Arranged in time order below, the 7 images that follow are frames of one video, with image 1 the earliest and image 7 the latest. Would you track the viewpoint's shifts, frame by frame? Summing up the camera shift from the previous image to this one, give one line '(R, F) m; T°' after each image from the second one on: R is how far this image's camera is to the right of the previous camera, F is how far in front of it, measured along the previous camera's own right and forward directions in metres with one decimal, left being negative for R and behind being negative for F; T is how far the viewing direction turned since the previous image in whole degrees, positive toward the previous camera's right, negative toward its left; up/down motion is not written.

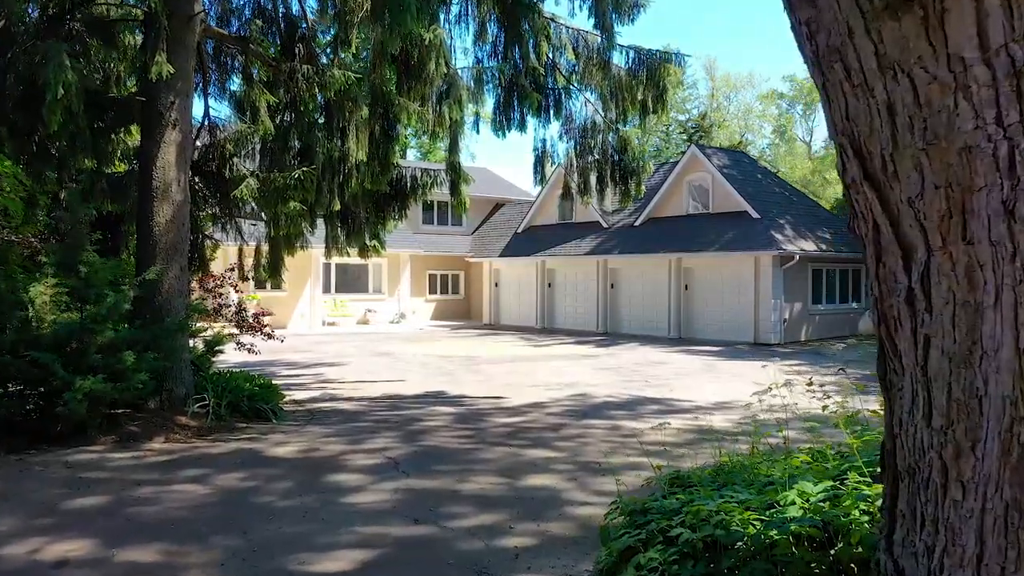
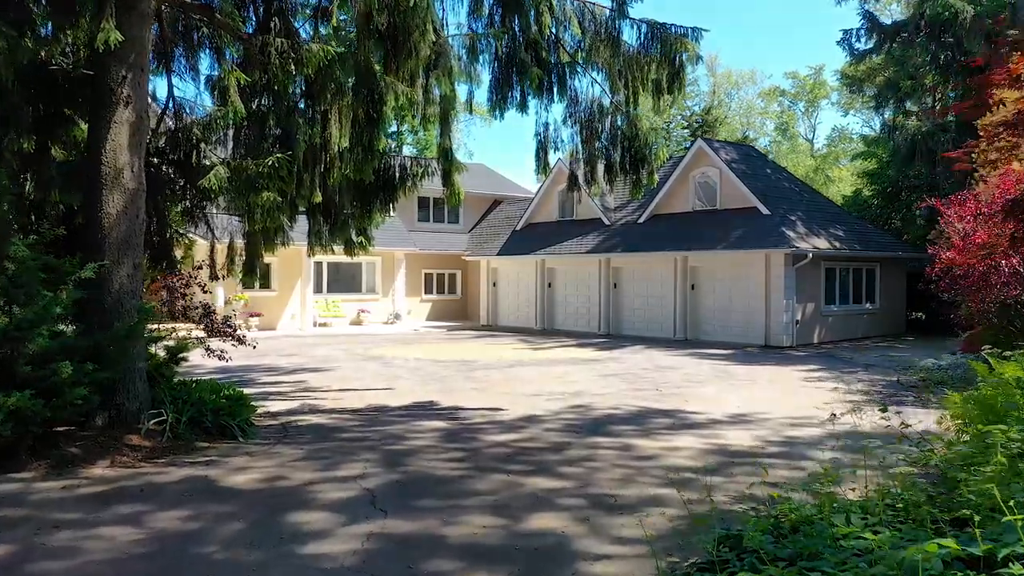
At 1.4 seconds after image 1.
(0.0, +1.0) m; 0°
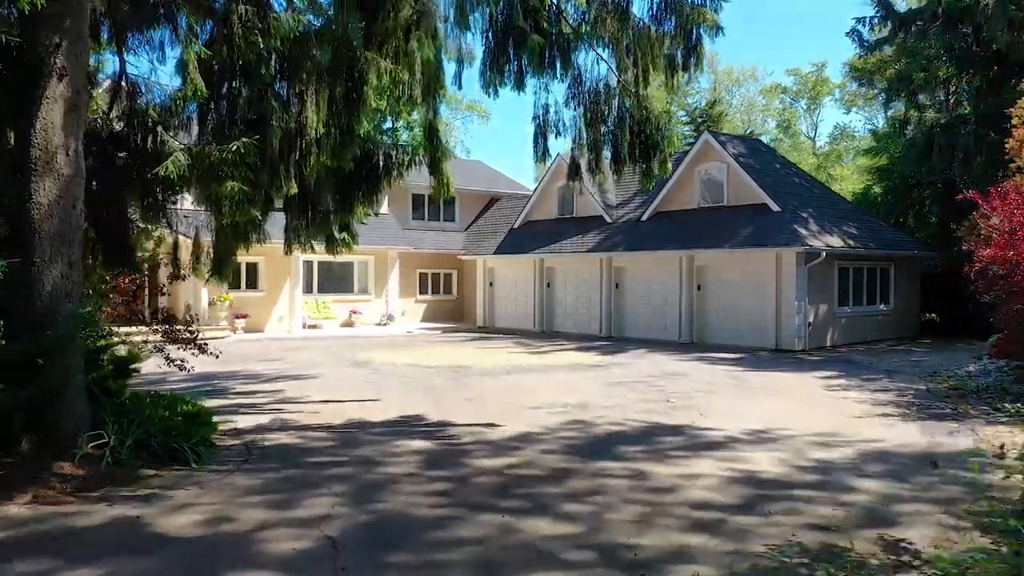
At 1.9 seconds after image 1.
(0.0, +1.0) m; 0°
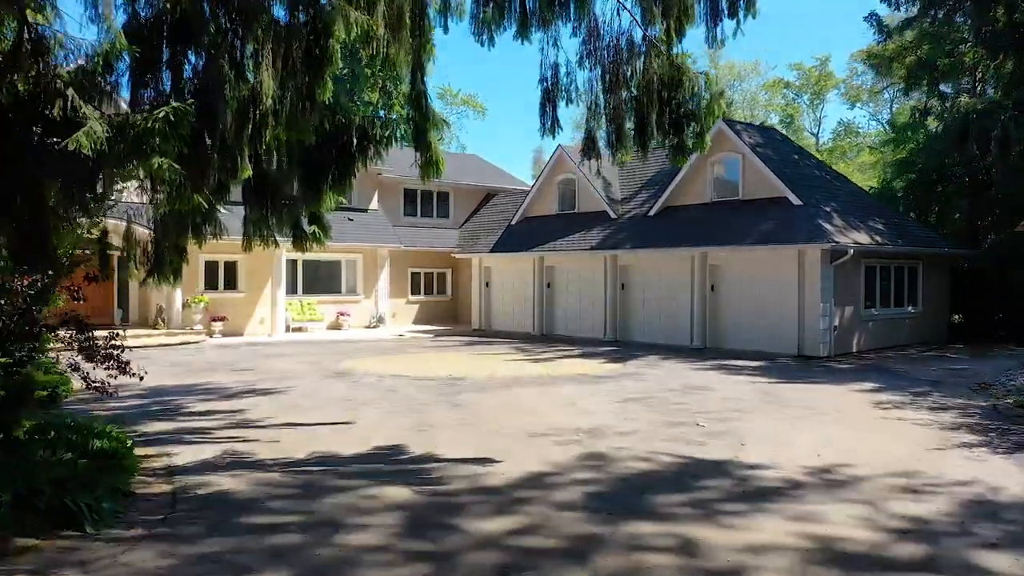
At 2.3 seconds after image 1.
(0.0, +1.7) m; 0°
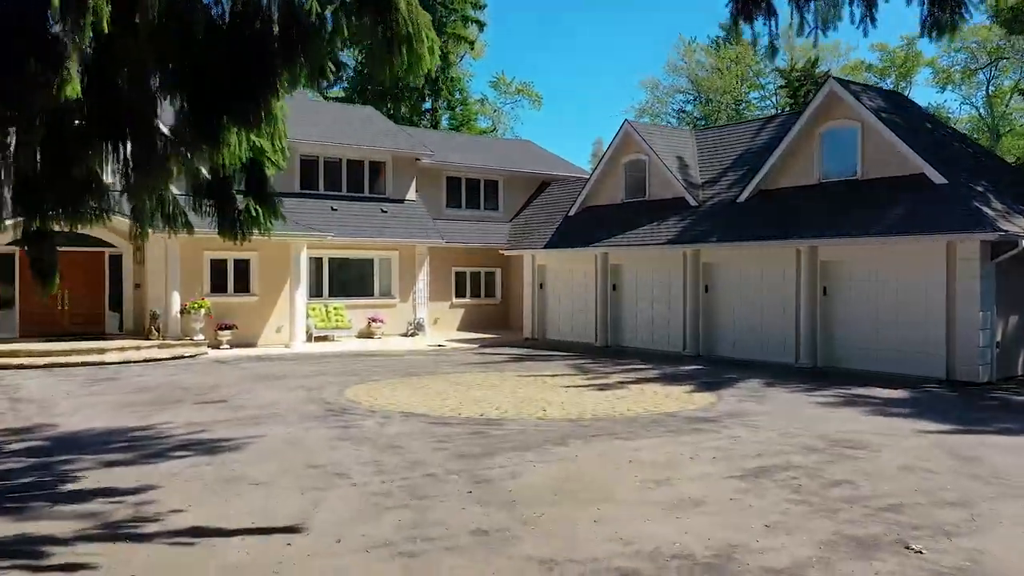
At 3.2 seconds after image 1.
(0.0, +3.8) m; -4°
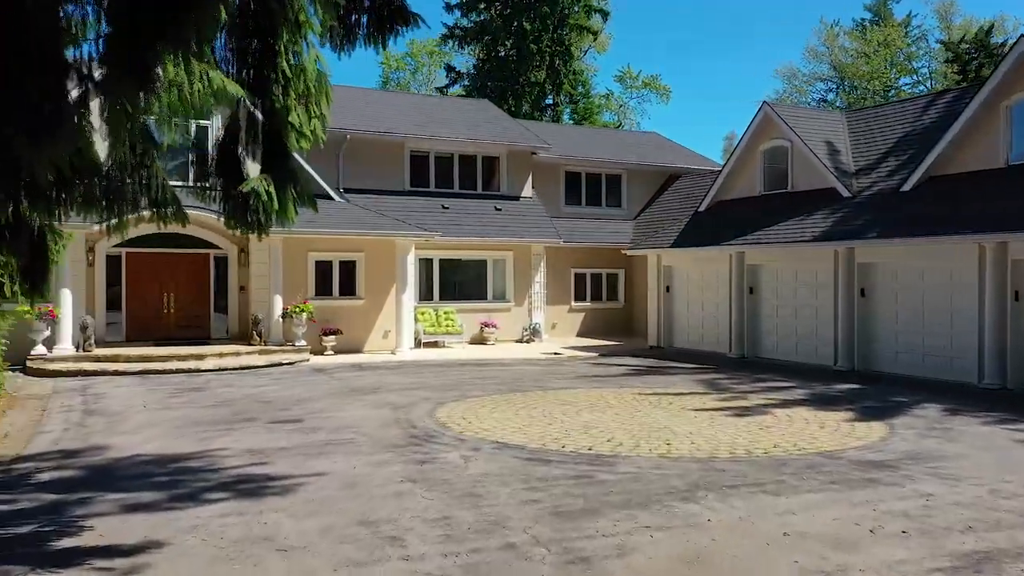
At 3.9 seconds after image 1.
(+0.1, +1.8) m; -9°
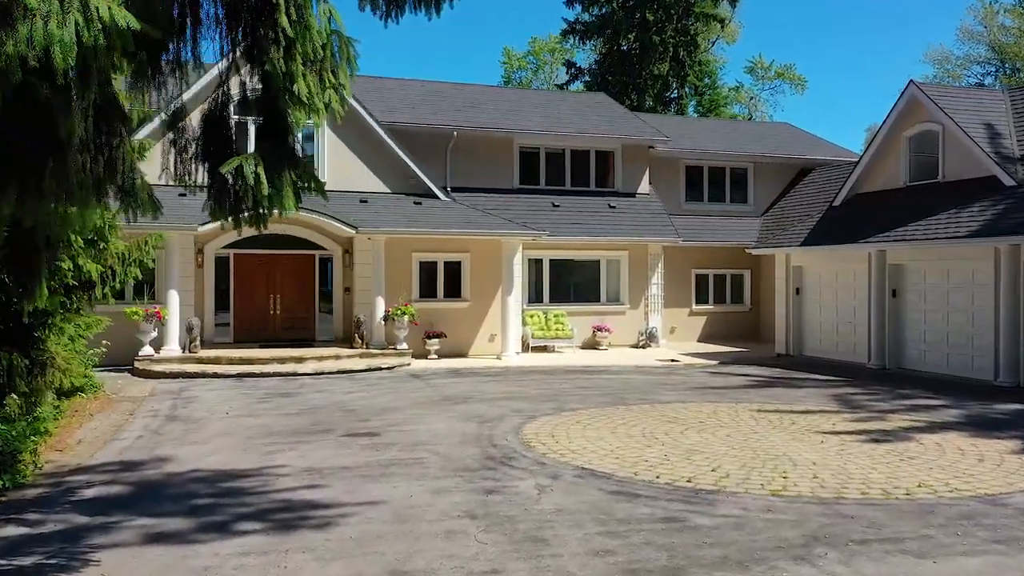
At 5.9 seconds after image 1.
(+0.4, +1.1) m; -9°
